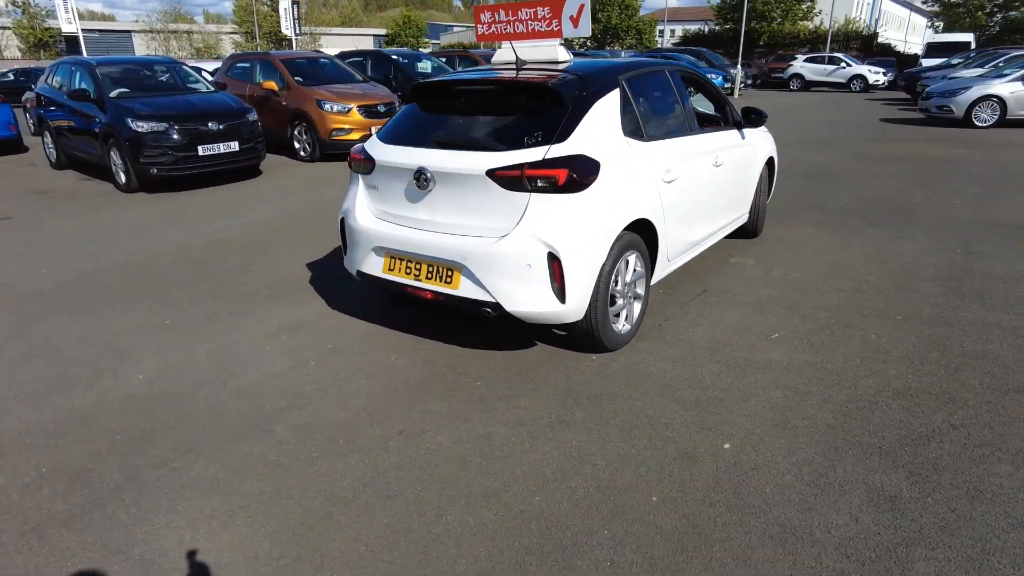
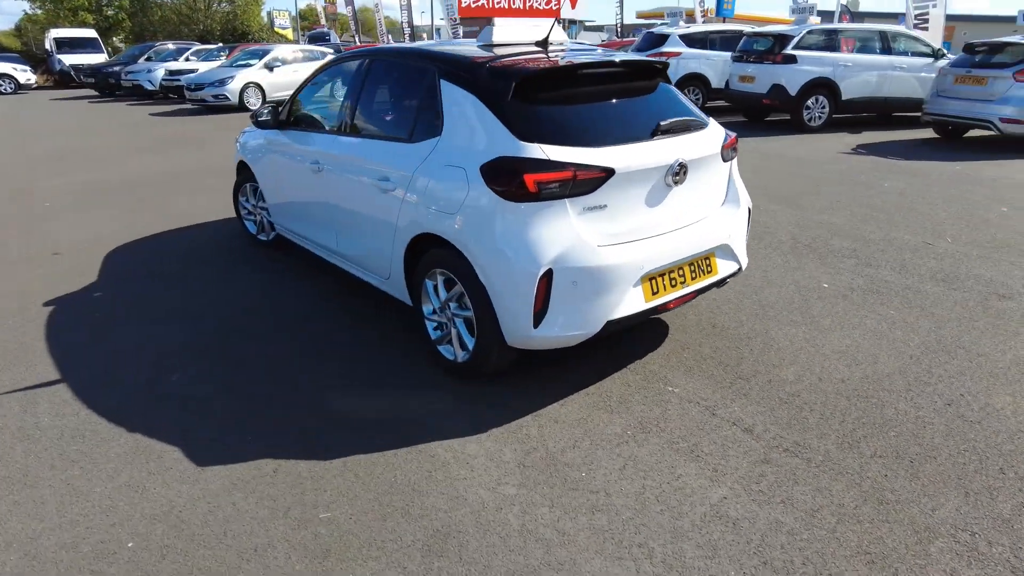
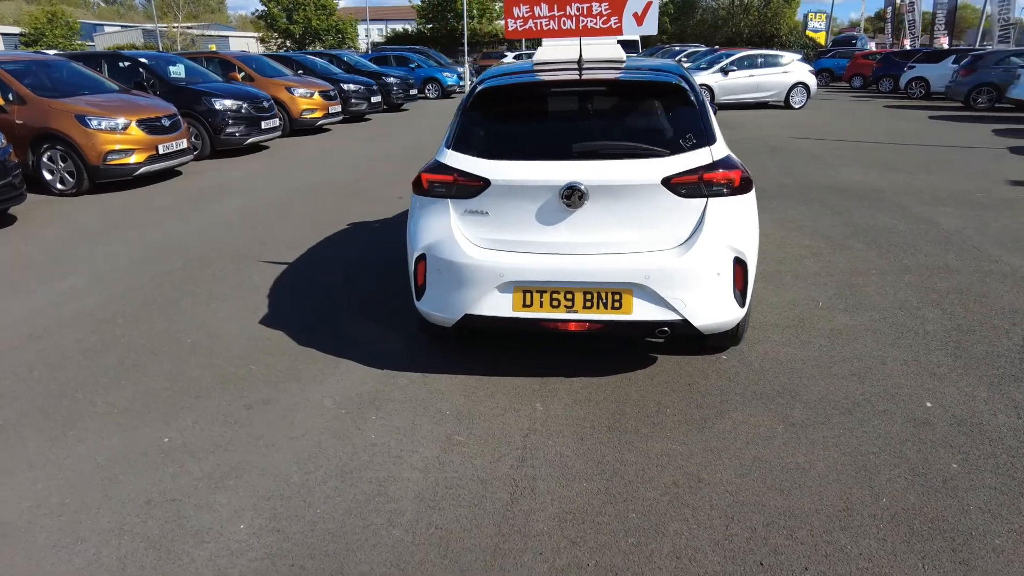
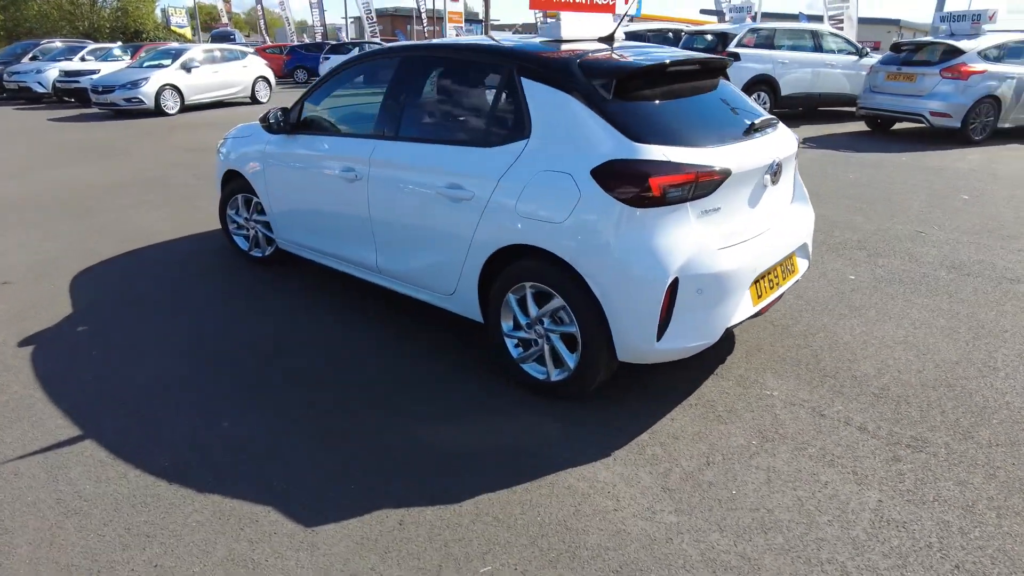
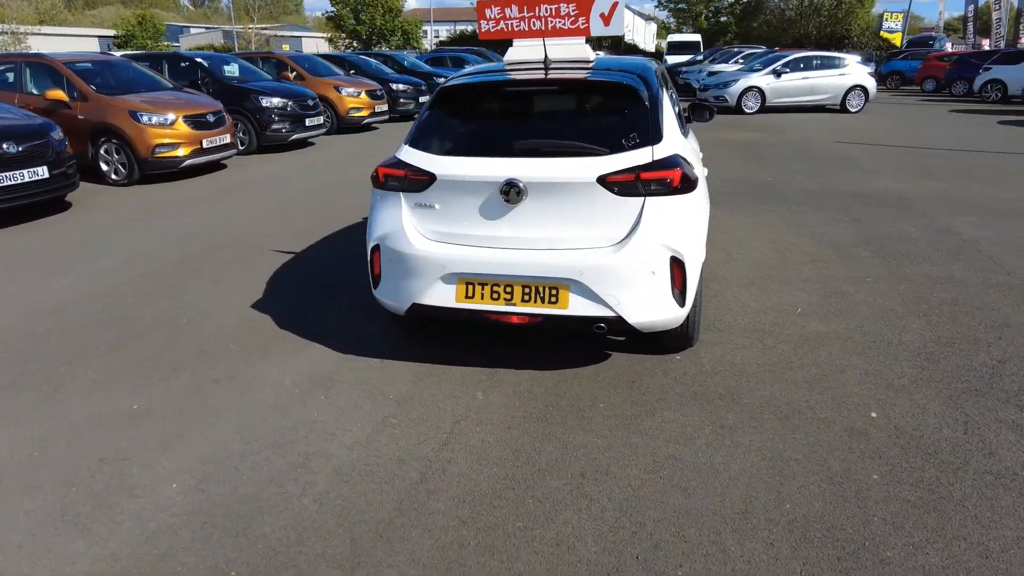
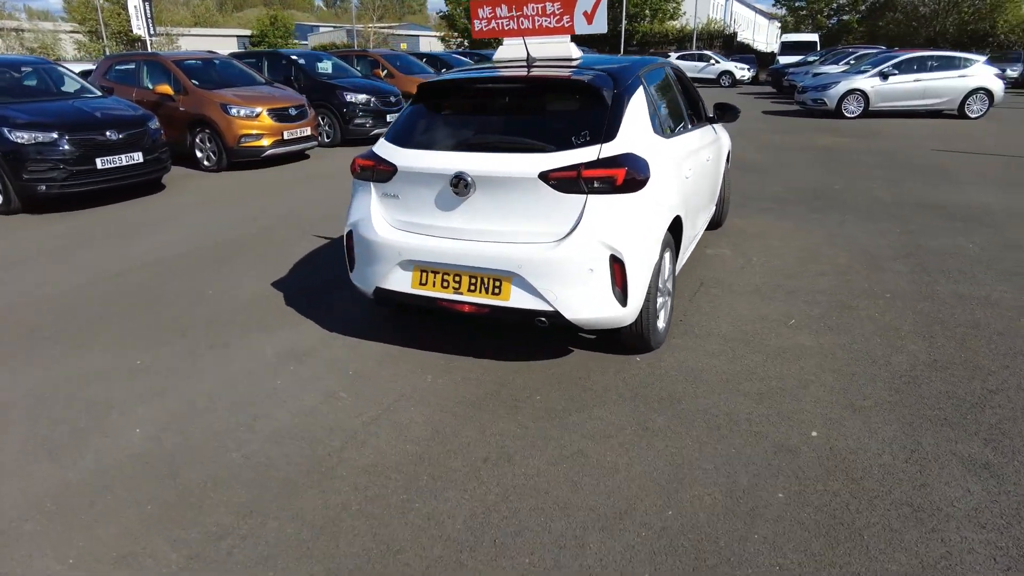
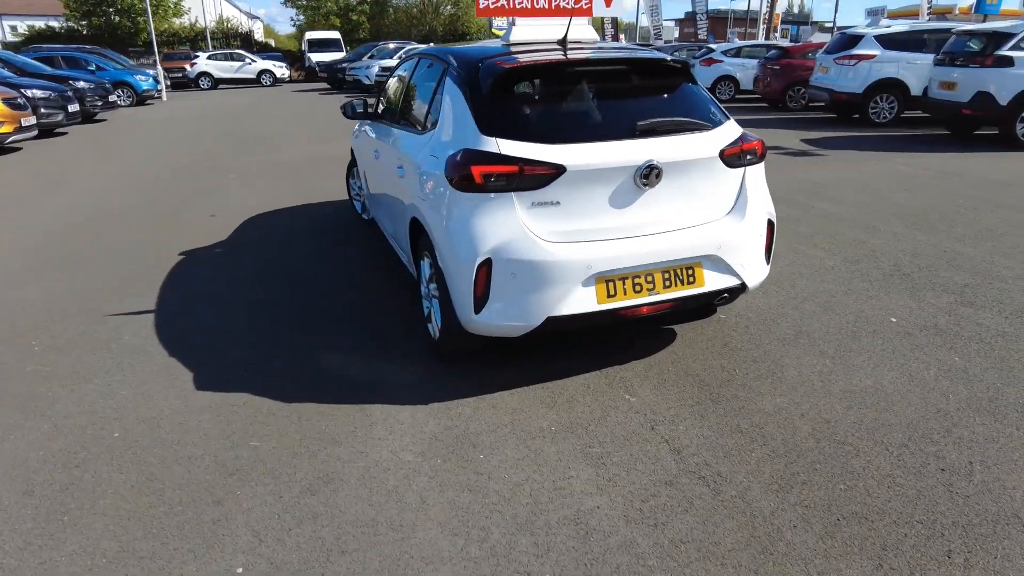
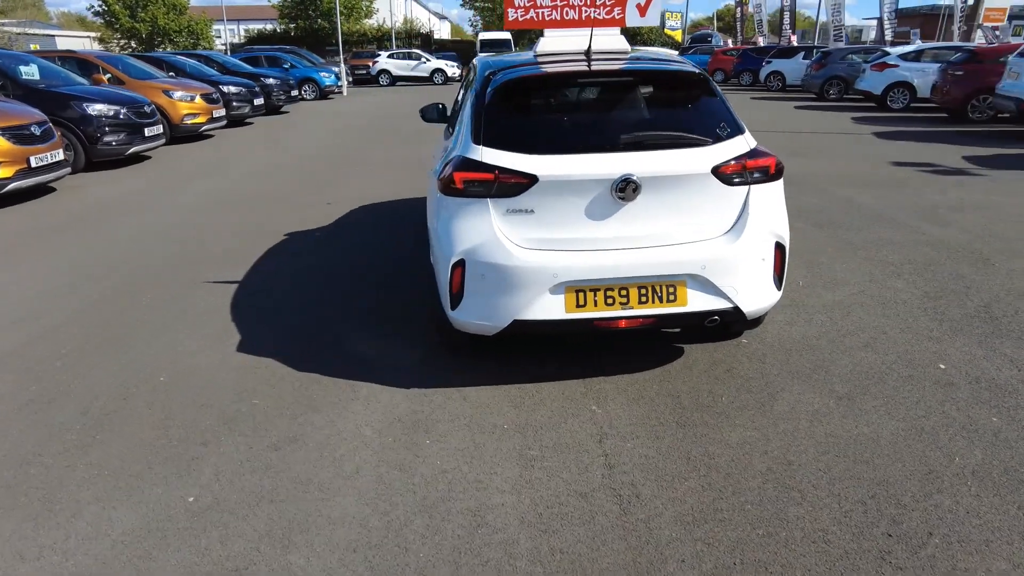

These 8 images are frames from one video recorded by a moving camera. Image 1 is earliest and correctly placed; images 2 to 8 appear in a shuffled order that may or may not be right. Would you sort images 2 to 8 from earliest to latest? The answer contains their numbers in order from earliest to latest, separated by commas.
6, 5, 3, 8, 7, 2, 4
